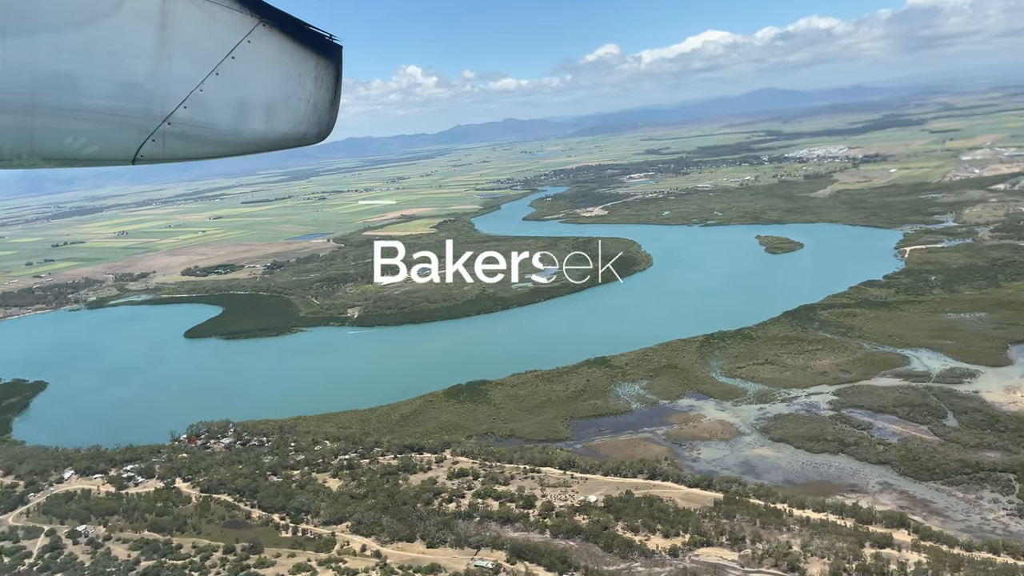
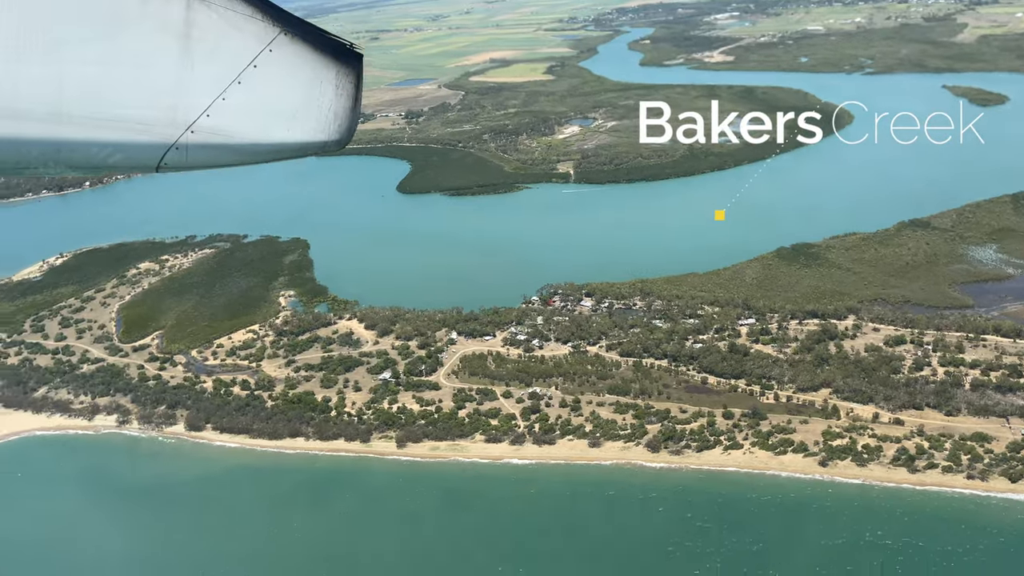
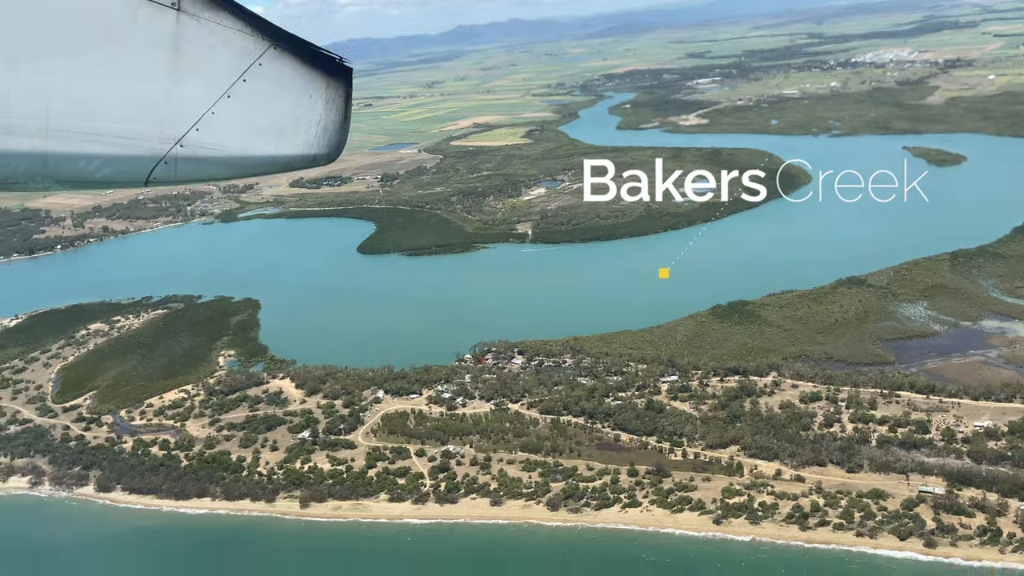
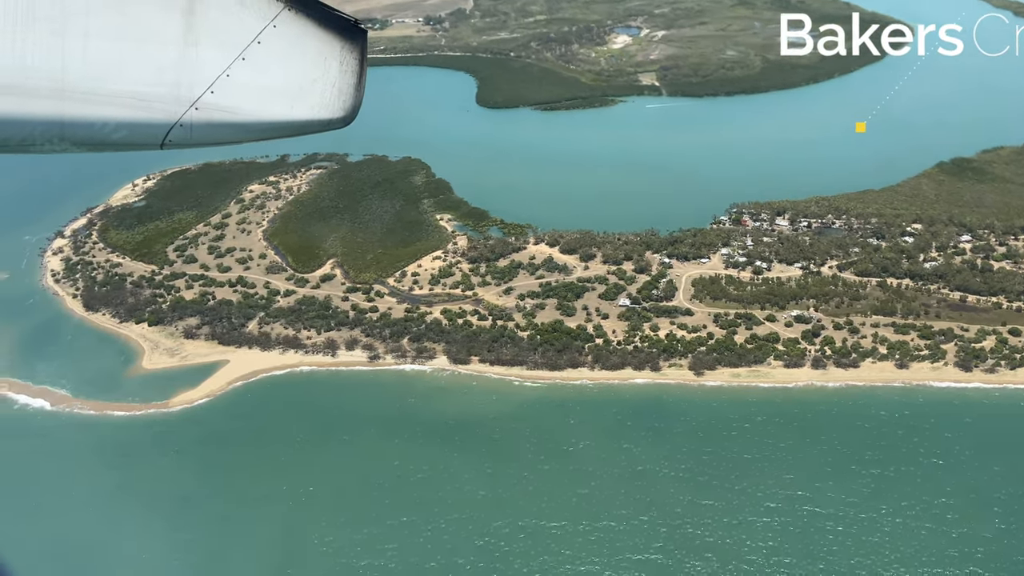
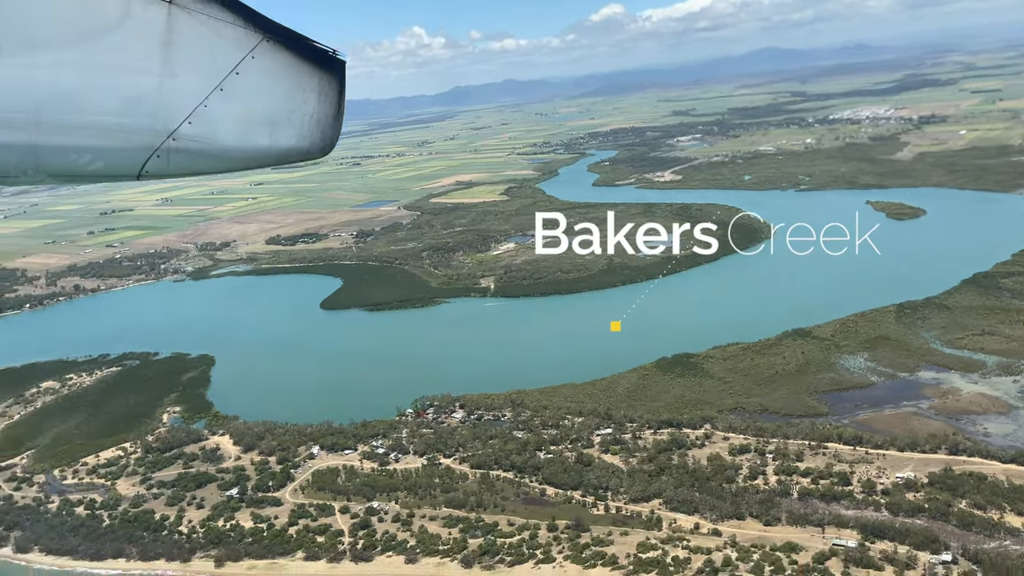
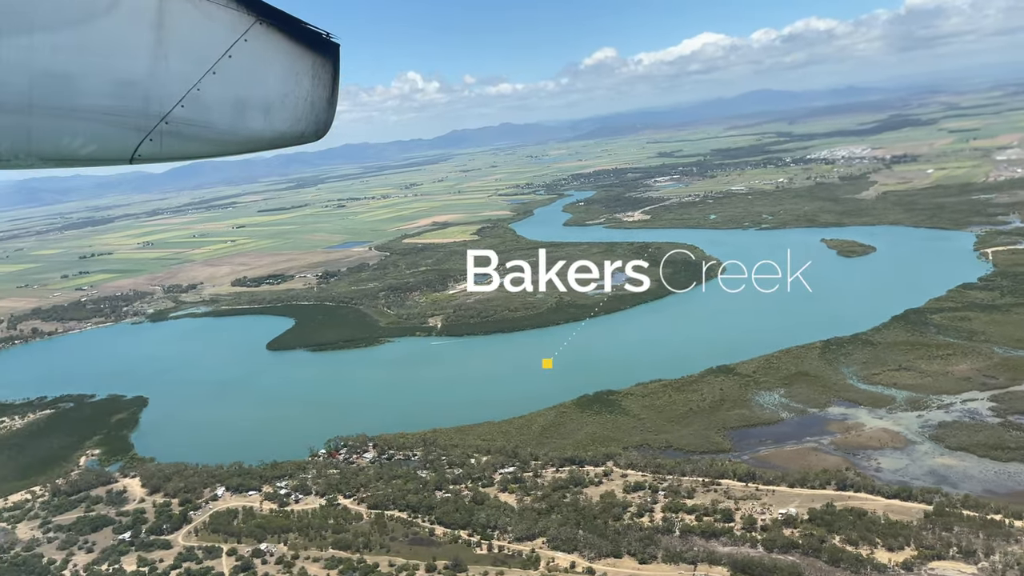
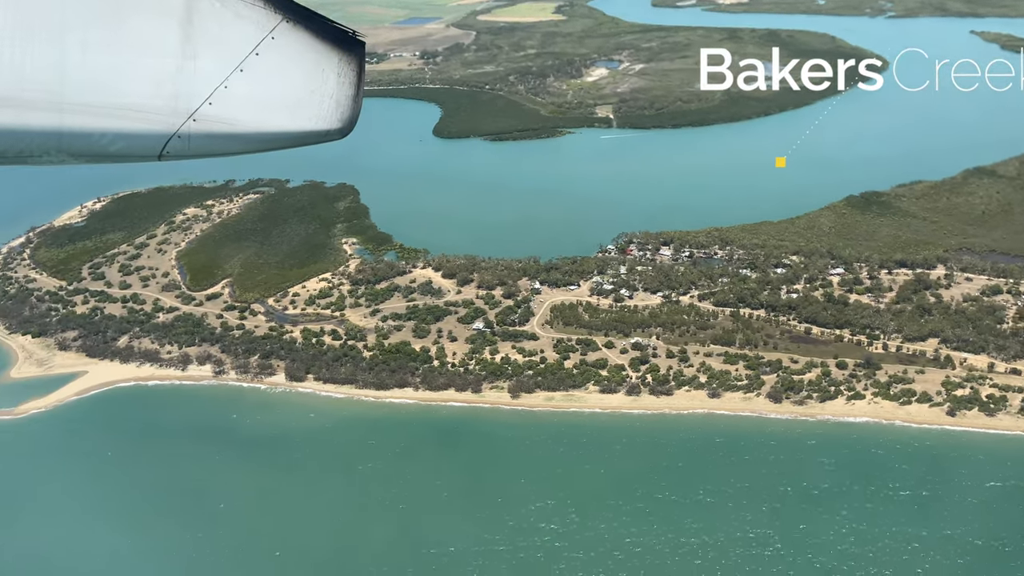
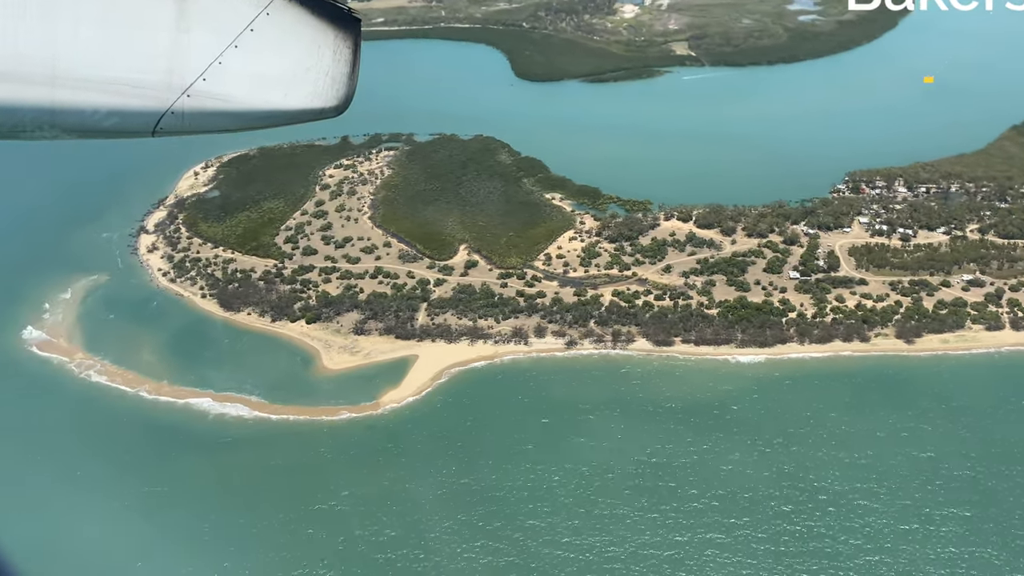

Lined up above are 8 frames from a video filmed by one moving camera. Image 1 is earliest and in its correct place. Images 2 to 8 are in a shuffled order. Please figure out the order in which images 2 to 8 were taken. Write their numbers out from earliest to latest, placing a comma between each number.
6, 5, 3, 2, 7, 4, 8
